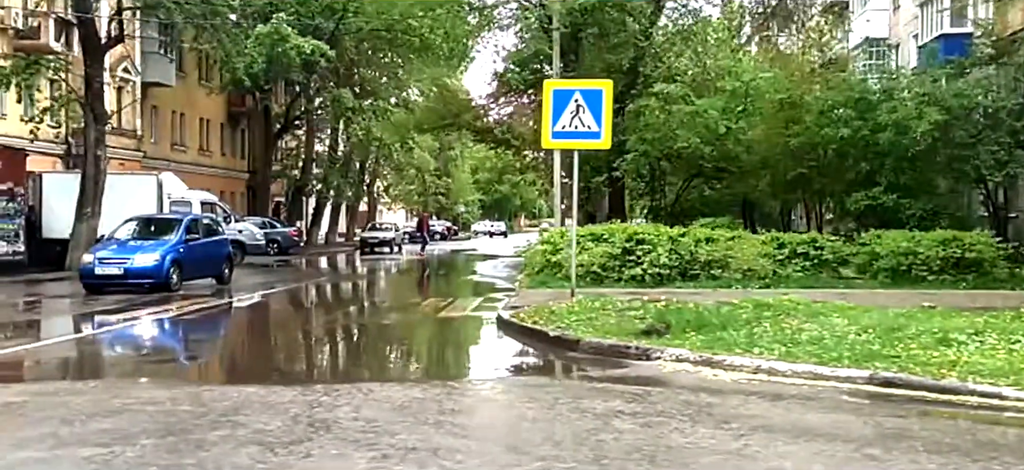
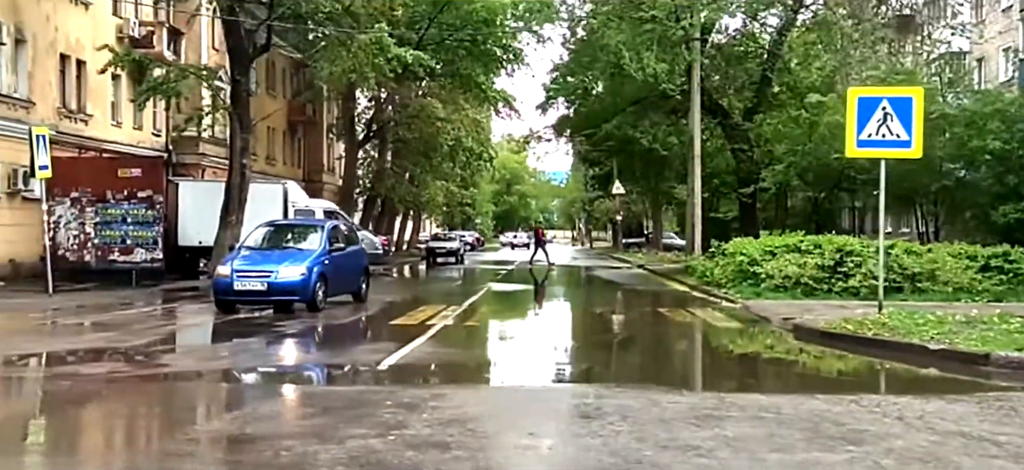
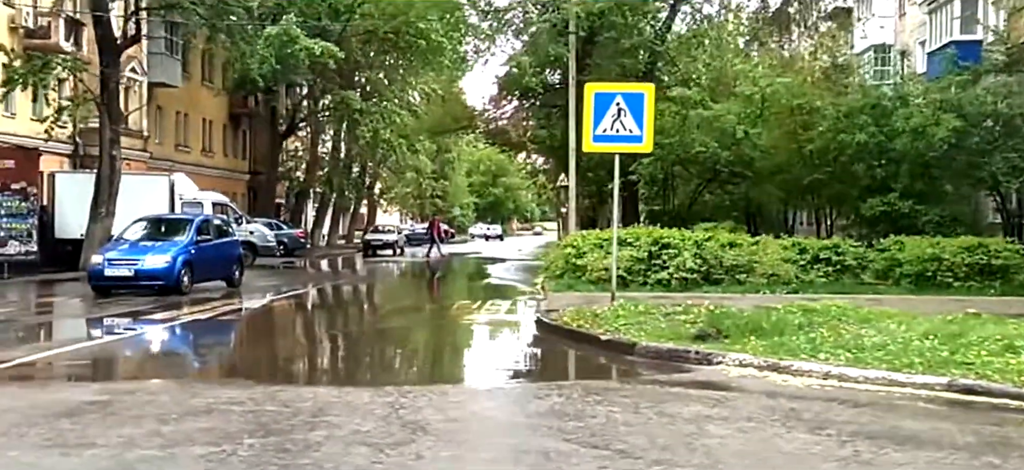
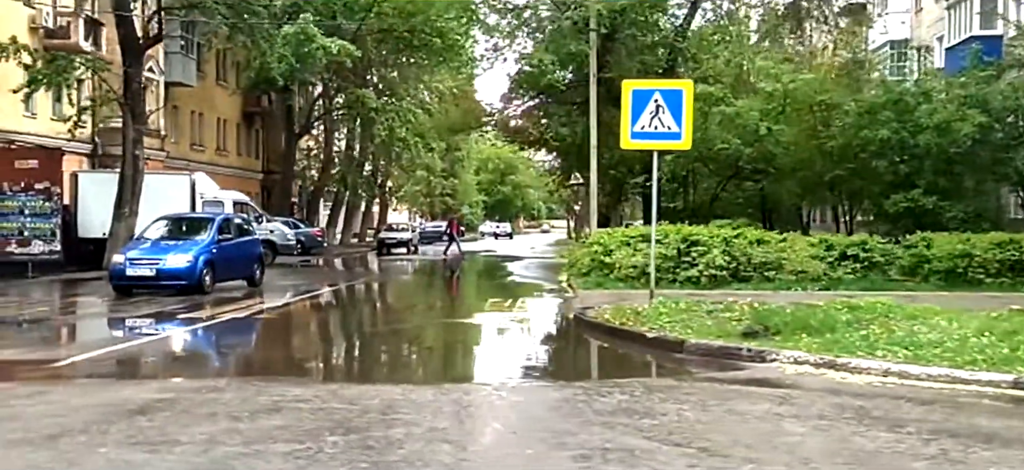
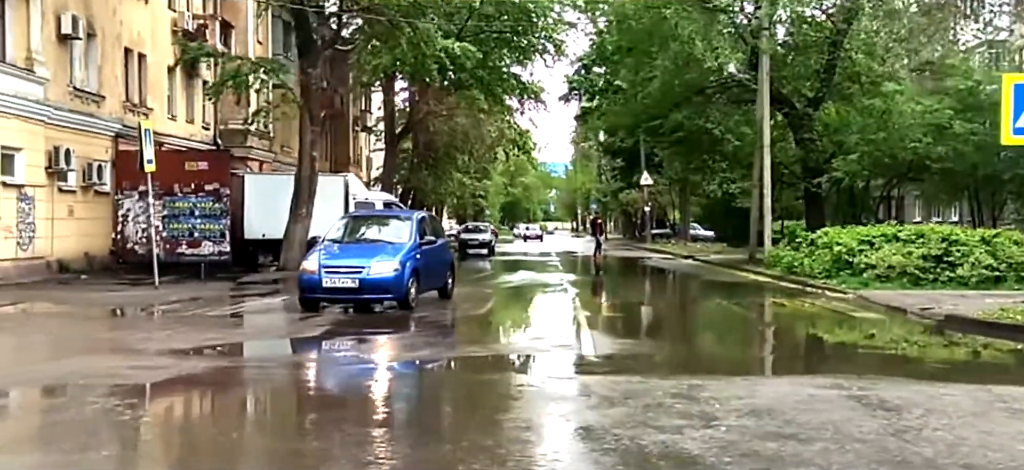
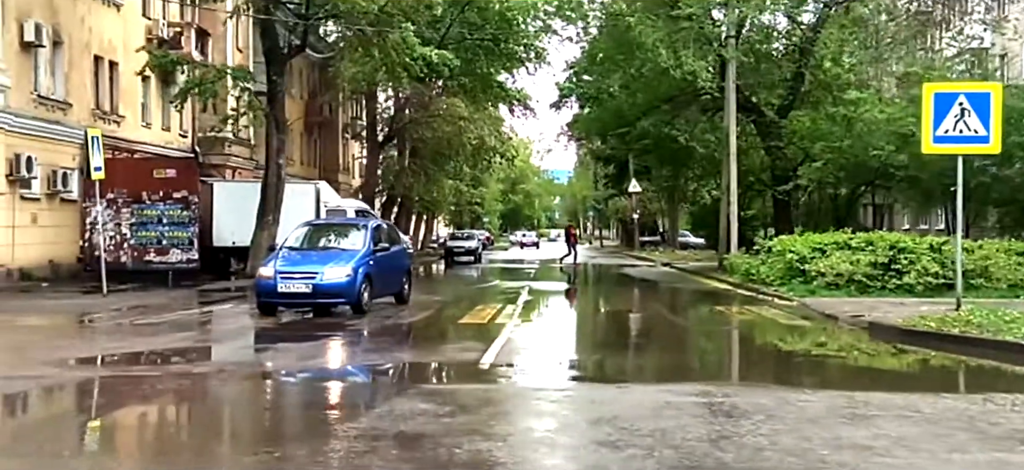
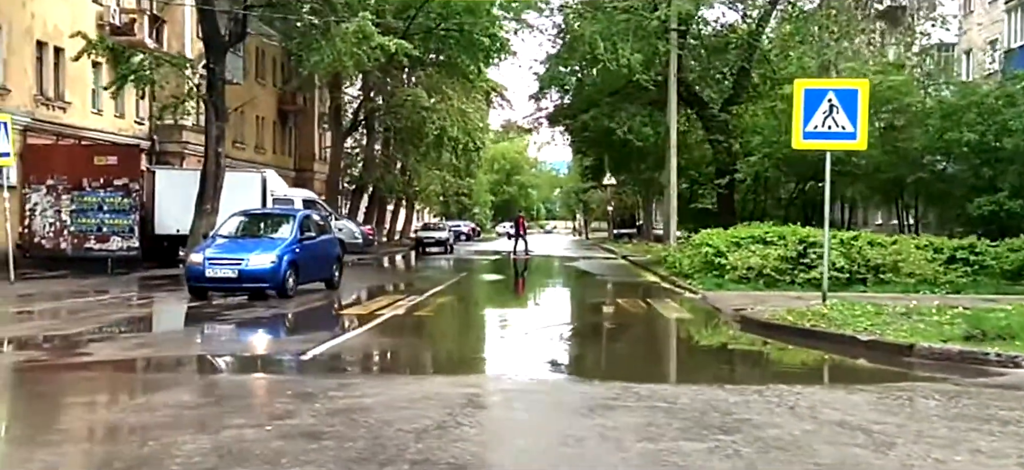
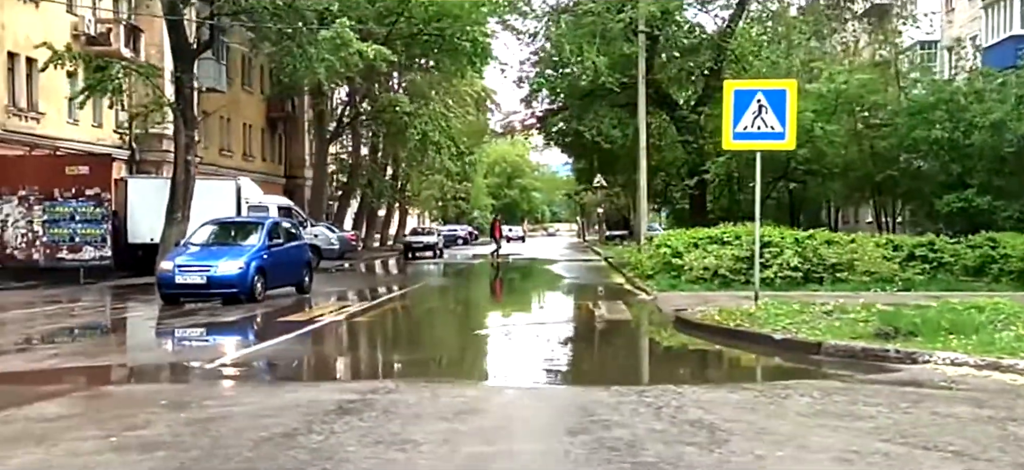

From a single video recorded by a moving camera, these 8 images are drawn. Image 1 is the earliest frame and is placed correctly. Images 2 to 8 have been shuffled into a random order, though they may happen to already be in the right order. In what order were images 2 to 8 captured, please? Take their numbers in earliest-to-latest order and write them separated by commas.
3, 4, 8, 7, 2, 6, 5
